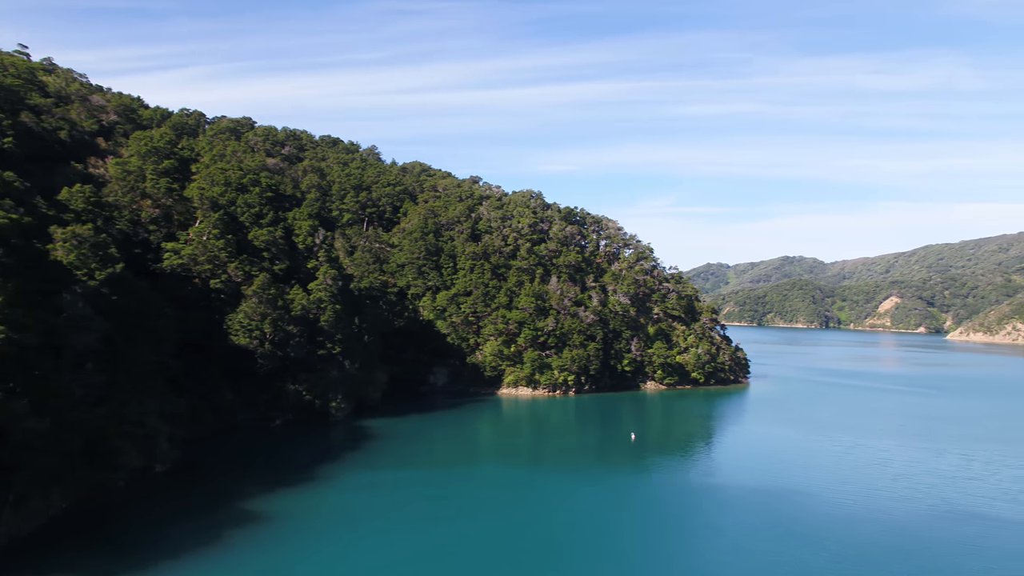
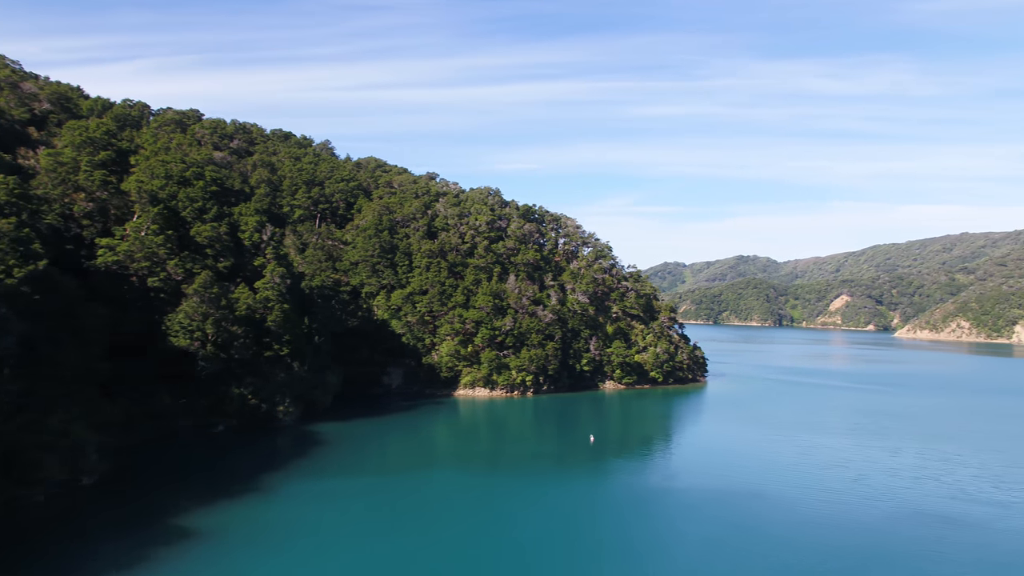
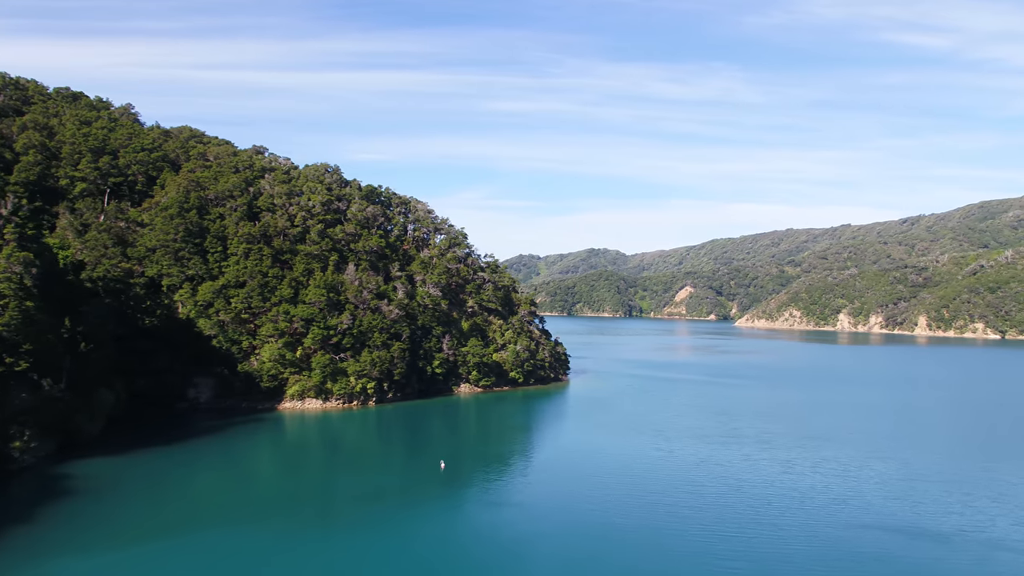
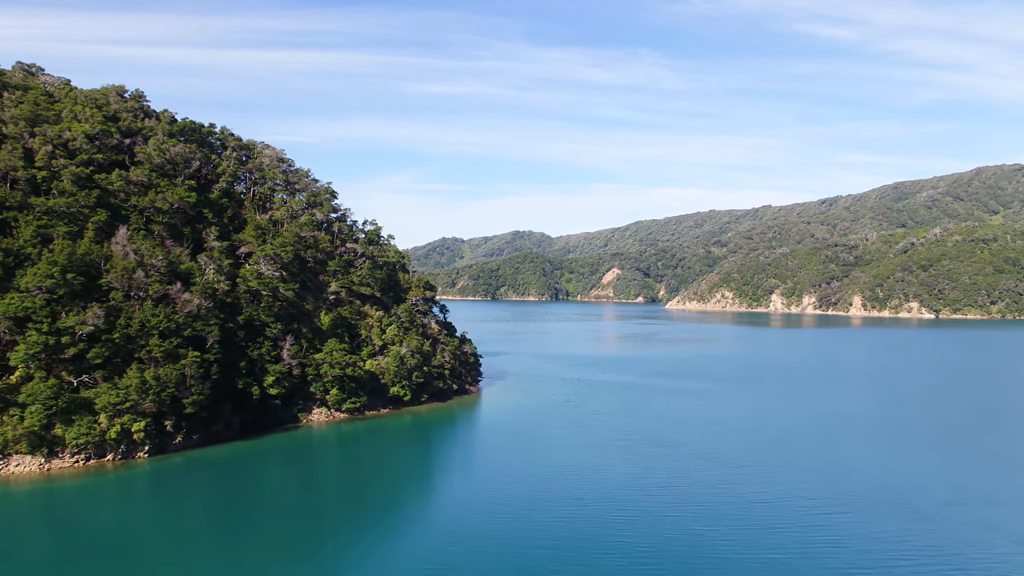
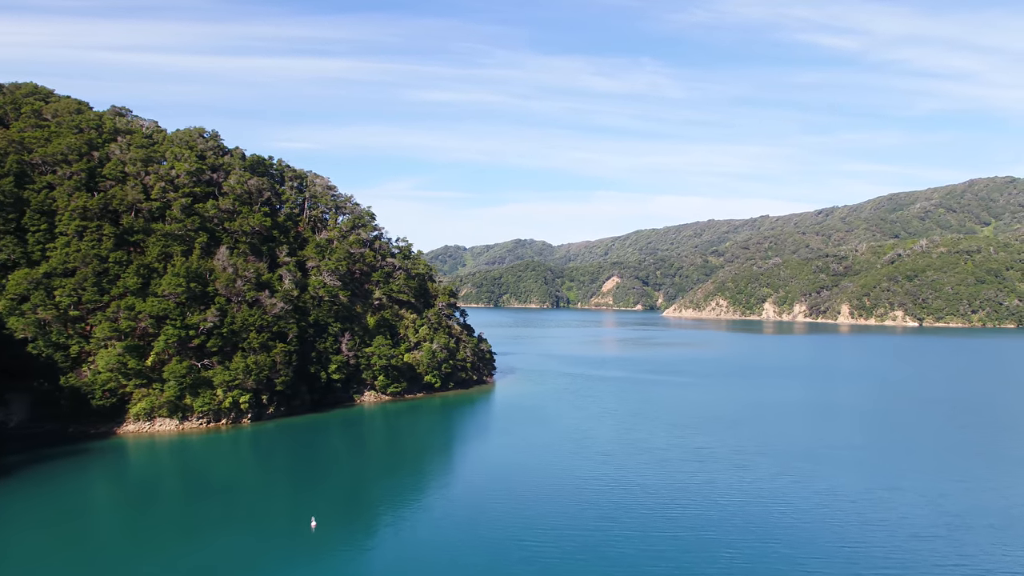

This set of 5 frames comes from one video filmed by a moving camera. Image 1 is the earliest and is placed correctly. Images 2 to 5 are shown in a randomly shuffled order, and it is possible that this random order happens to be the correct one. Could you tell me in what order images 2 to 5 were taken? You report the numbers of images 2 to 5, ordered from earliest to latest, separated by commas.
2, 3, 5, 4
